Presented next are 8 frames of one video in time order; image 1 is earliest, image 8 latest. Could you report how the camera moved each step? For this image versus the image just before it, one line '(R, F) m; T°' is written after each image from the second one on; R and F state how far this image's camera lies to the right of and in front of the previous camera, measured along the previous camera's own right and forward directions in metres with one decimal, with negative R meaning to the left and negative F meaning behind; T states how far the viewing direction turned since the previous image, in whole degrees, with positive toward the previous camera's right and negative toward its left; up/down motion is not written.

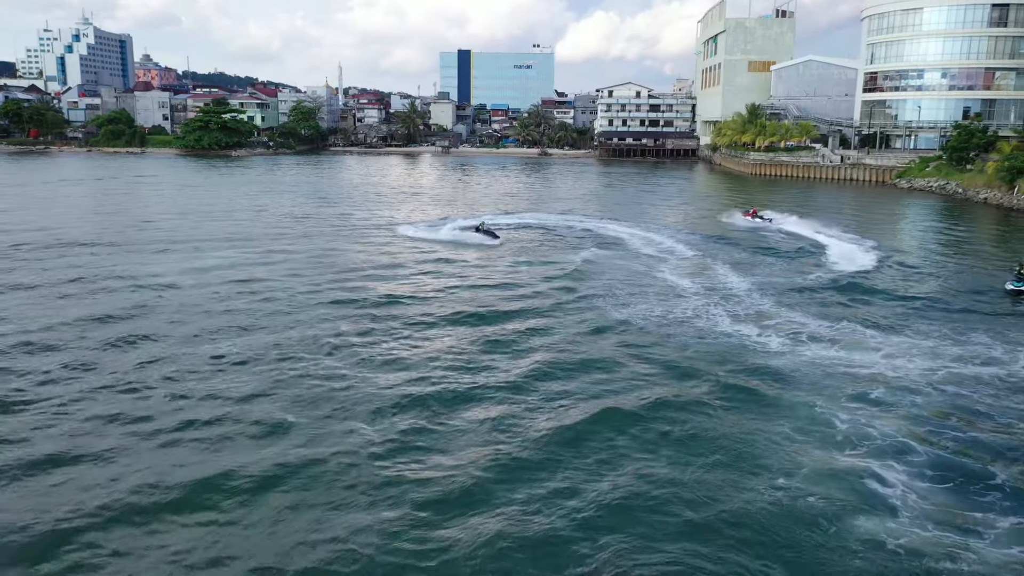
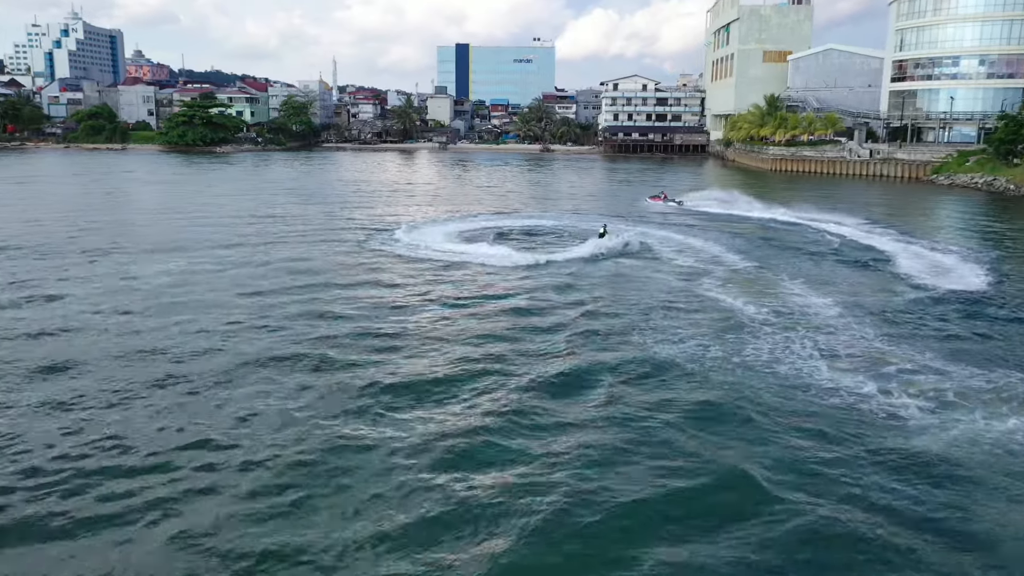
(-0.3, +6.3) m; 0°
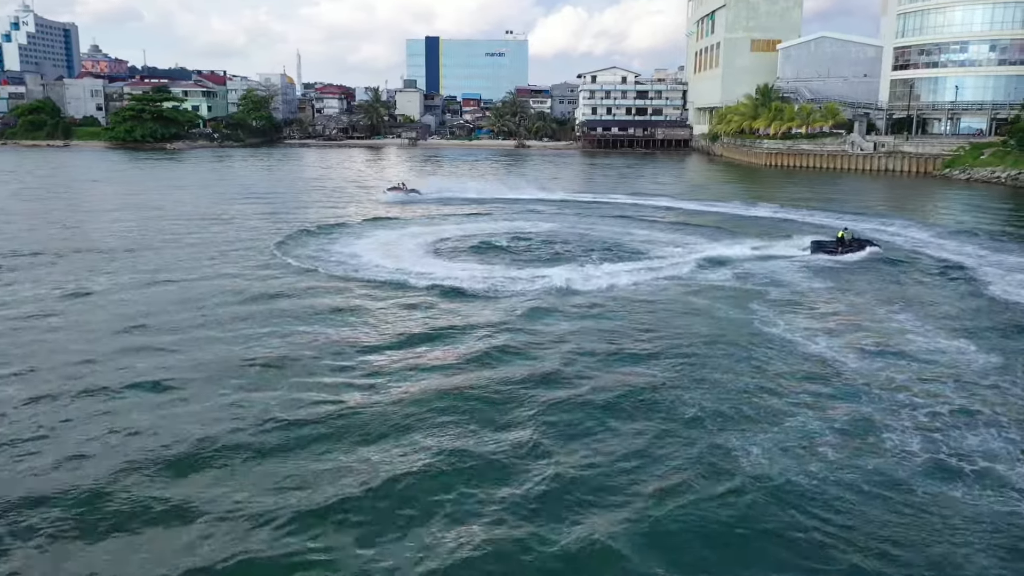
(-0.4, +6.7) m; +2°
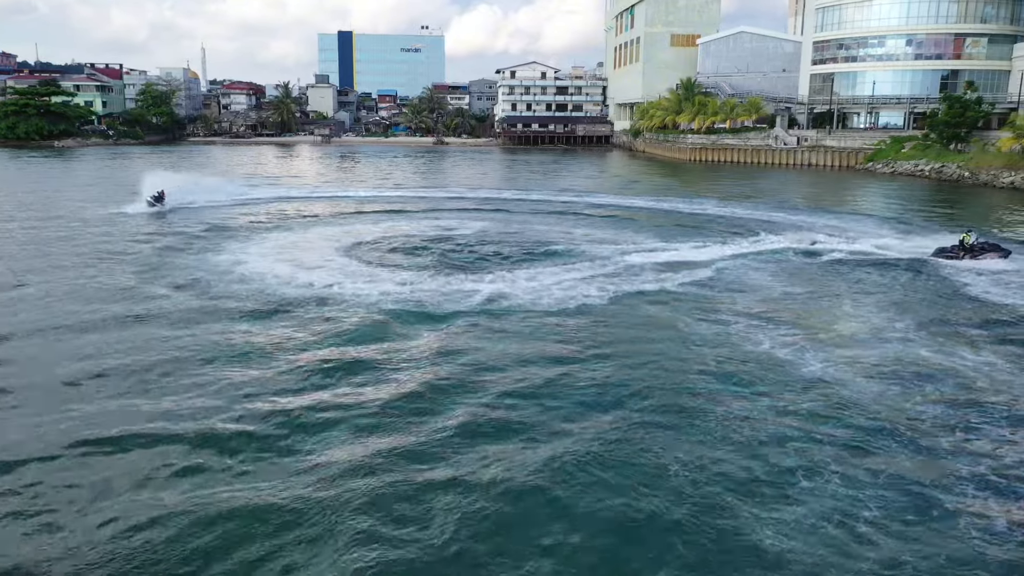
(-0.2, +3.2) m; +6°
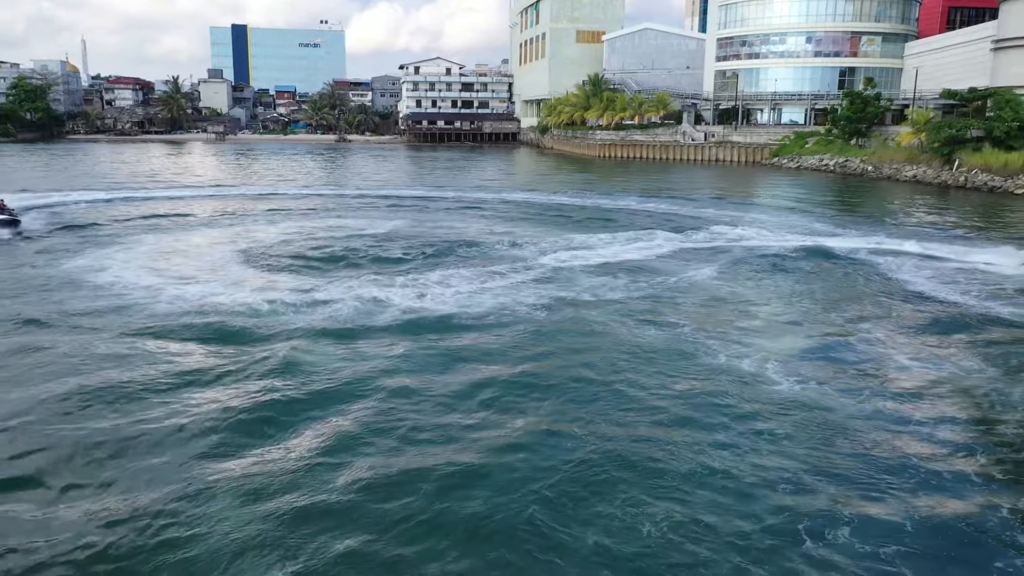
(-0.3, +2.1) m; +7°
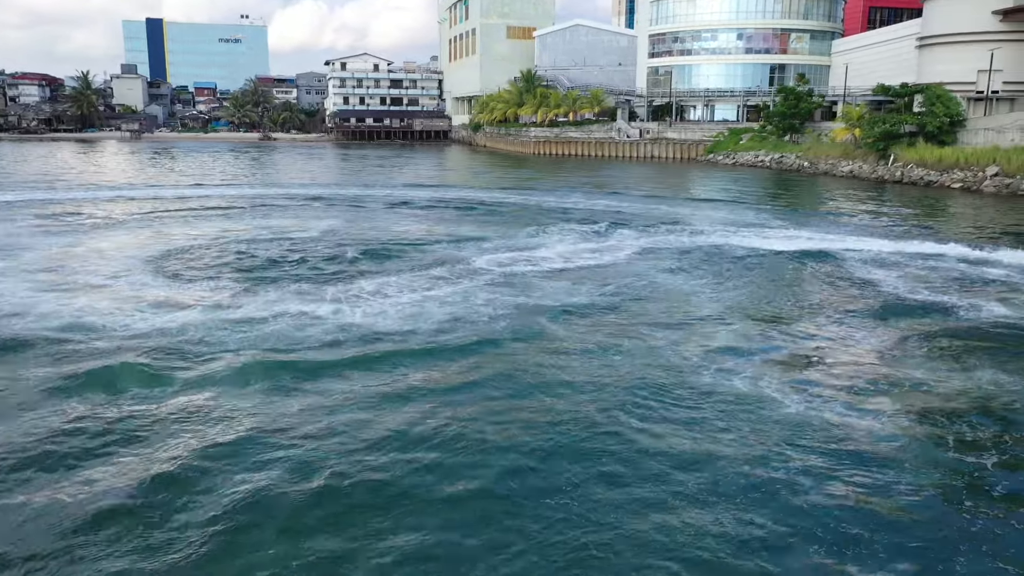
(-0.4, +1.7) m; +5°
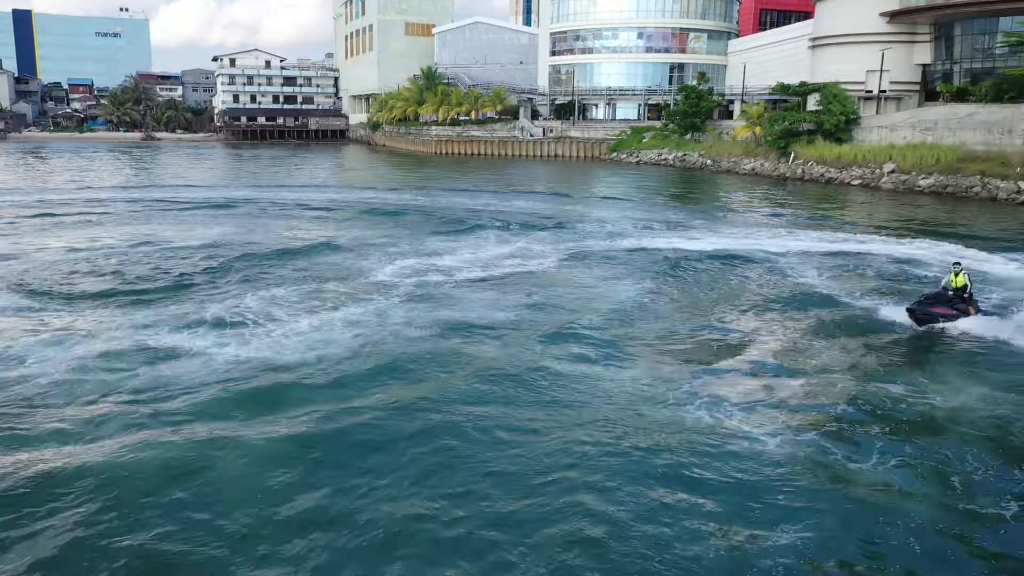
(-0.3, +1.6) m; +7°
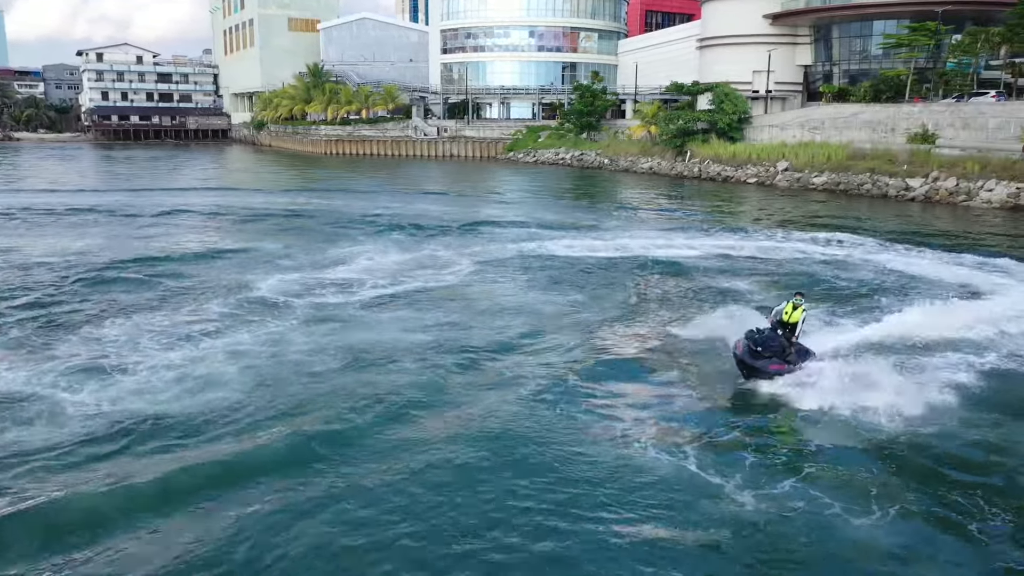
(-0.4, +1.3) m; +8°
